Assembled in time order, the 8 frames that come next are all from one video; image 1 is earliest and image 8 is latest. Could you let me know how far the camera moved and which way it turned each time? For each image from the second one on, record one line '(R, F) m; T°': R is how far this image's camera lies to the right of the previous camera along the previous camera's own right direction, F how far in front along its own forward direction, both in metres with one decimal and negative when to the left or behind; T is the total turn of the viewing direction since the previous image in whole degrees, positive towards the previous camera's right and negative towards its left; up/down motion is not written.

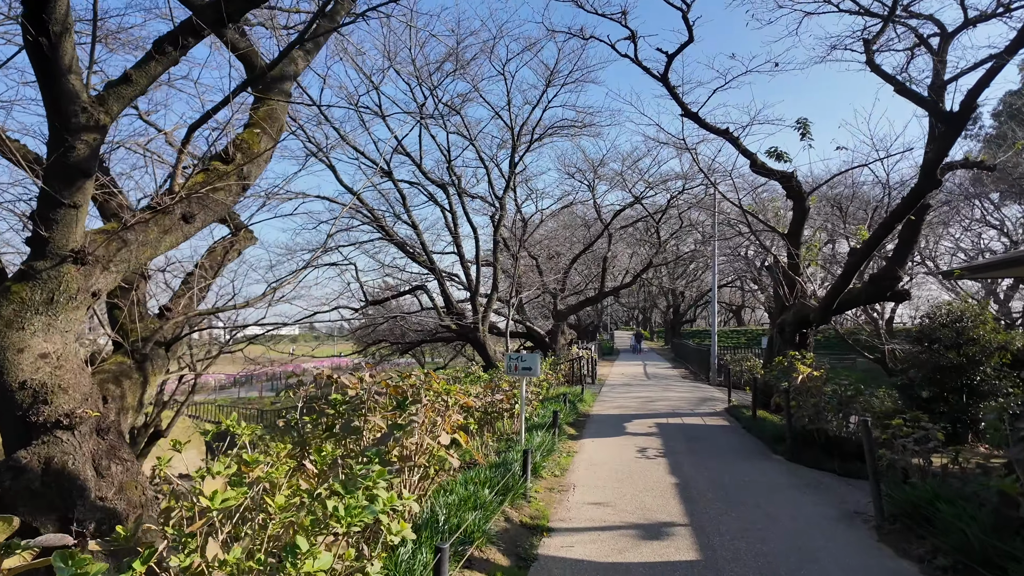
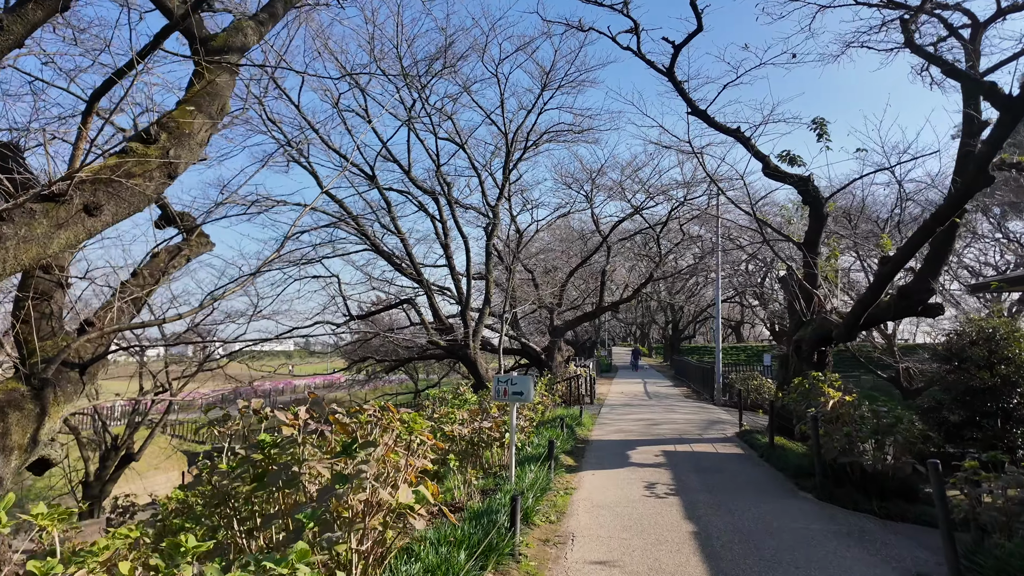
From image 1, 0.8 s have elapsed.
(+0.1, +0.8) m; 0°
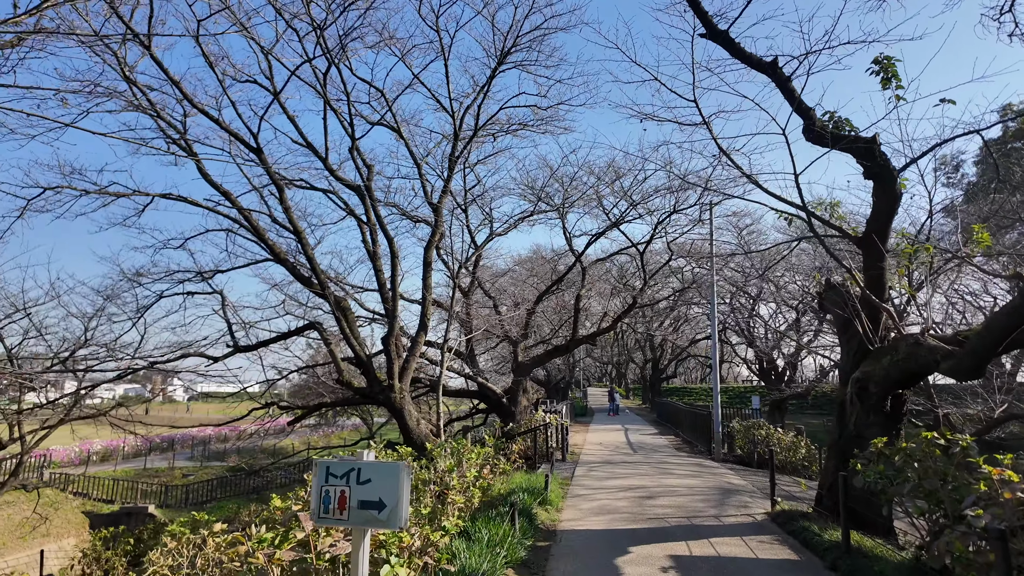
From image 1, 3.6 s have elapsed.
(+0.5, +2.9) m; +2°
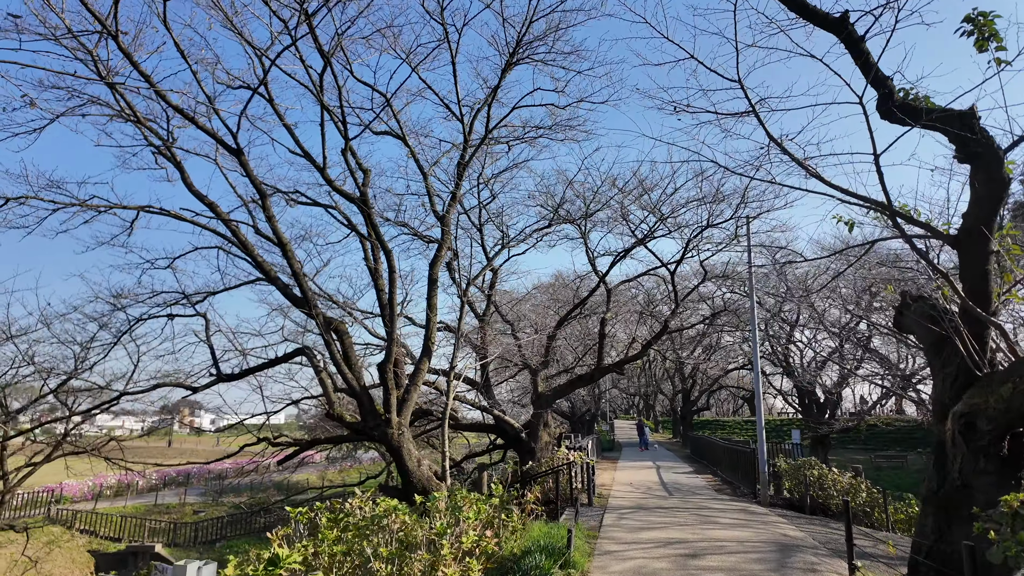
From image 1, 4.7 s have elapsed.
(+0.1, +1.1) m; -2°
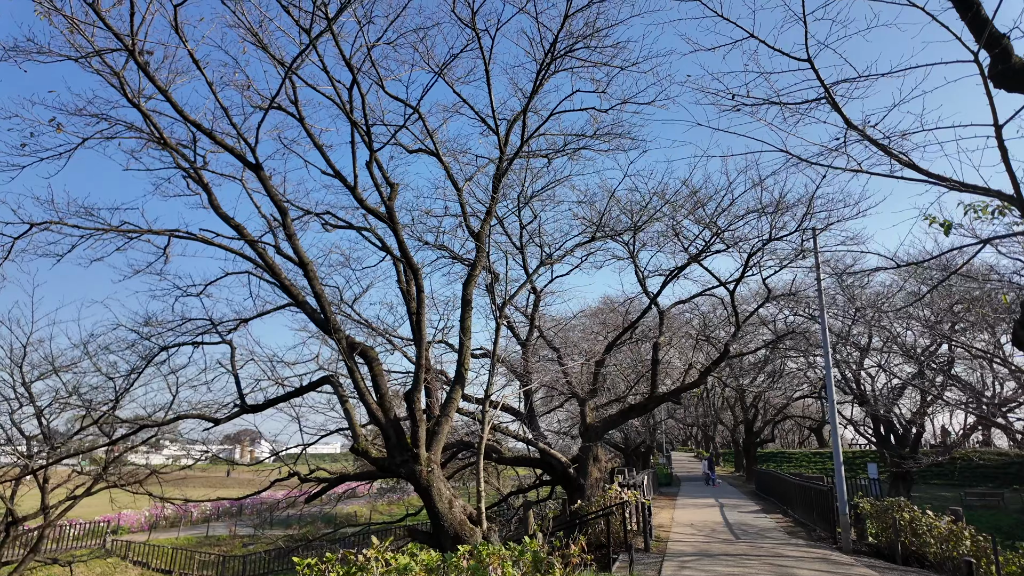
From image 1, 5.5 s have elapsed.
(+0.1, +0.7) m; -5°
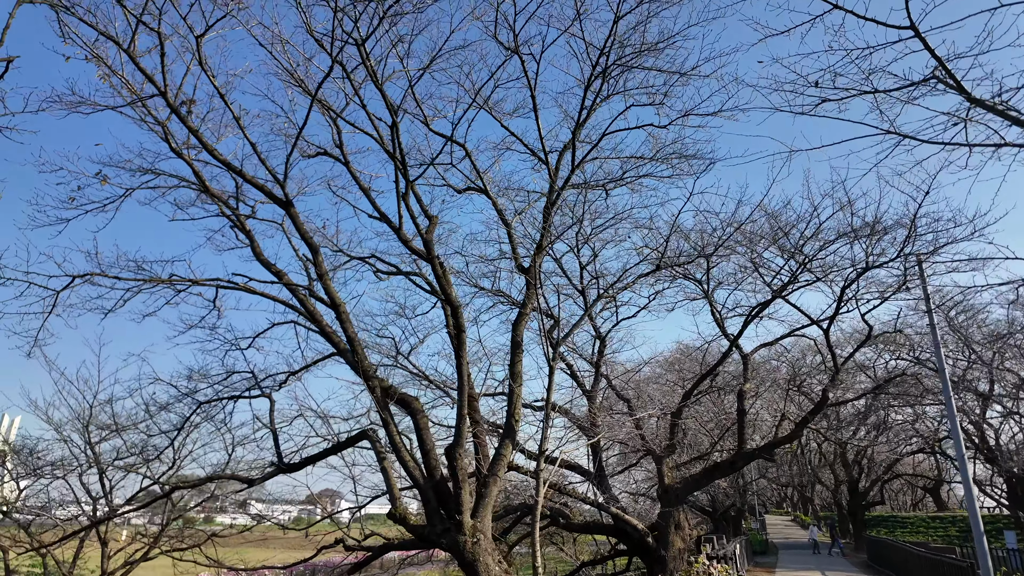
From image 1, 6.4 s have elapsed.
(+0.2, +0.8) m; -7°
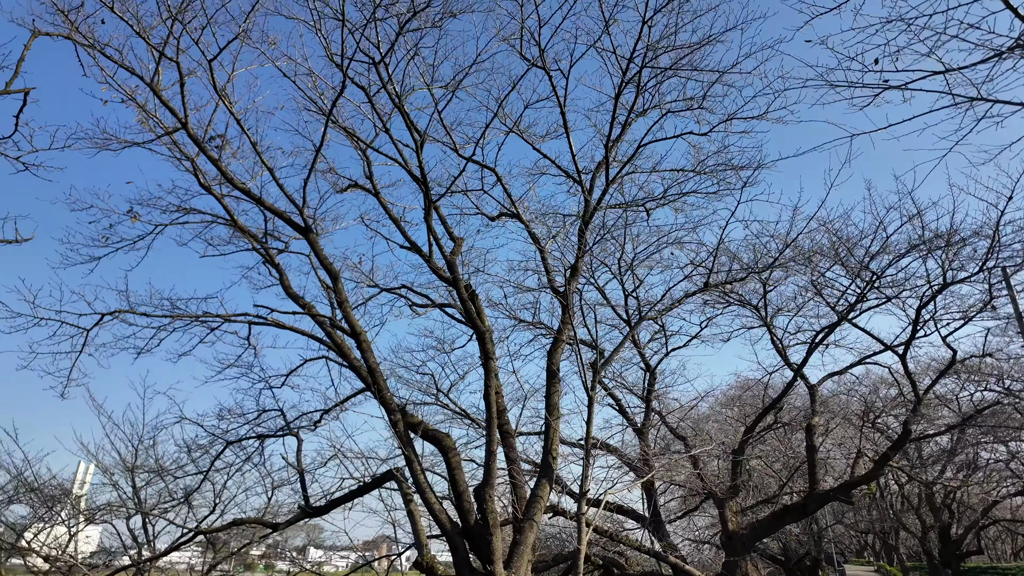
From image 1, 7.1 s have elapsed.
(+0.2, +0.5) m; -5°
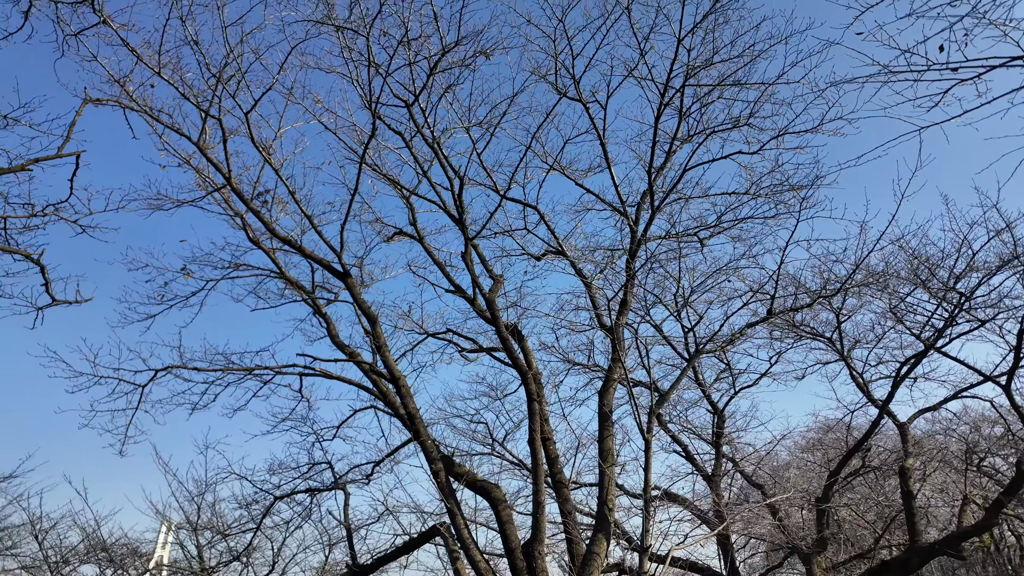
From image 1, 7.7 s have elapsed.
(+0.2, +0.3) m; -6°
